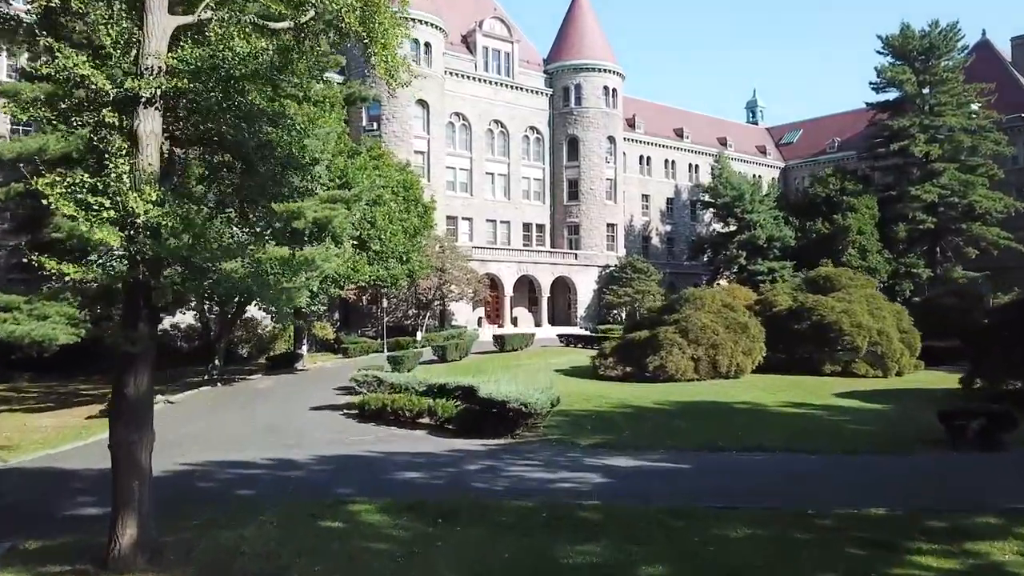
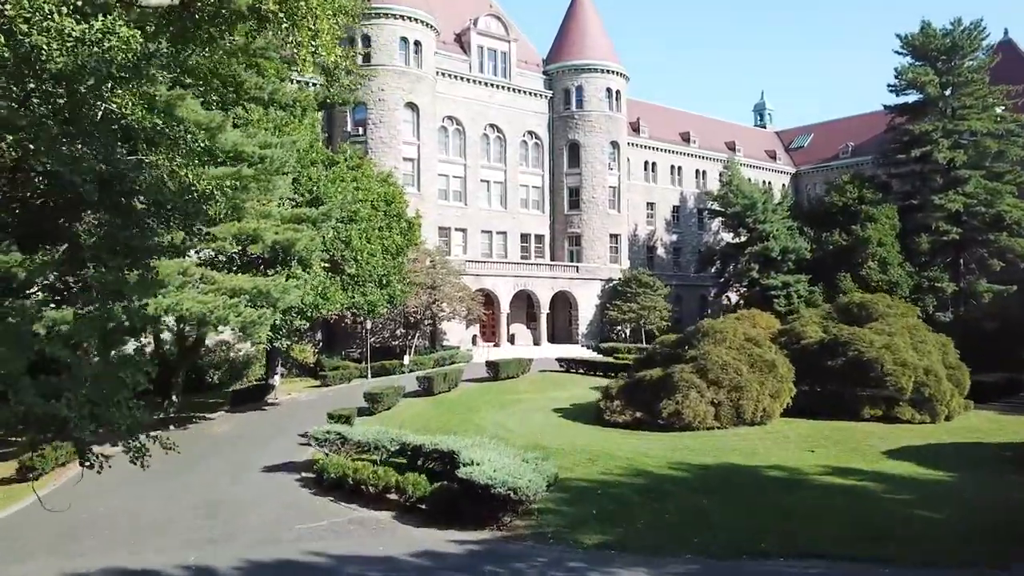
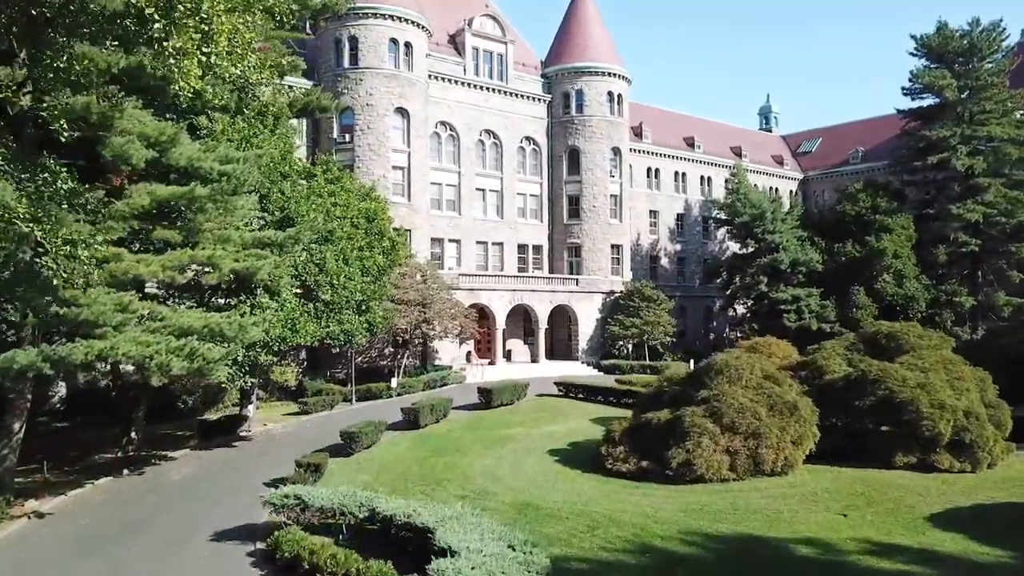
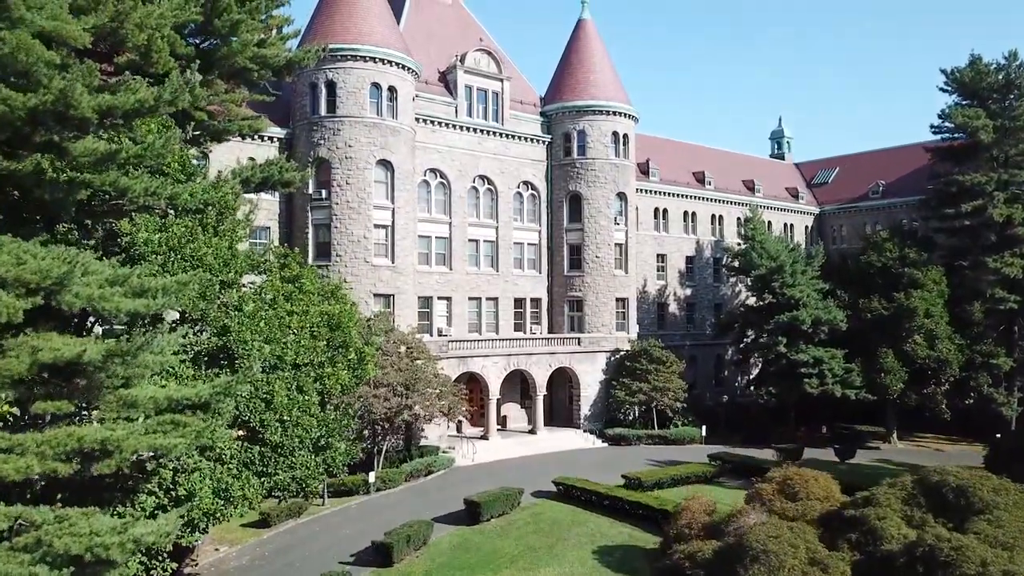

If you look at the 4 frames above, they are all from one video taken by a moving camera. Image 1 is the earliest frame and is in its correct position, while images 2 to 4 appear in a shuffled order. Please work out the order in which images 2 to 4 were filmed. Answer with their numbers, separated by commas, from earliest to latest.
2, 3, 4
